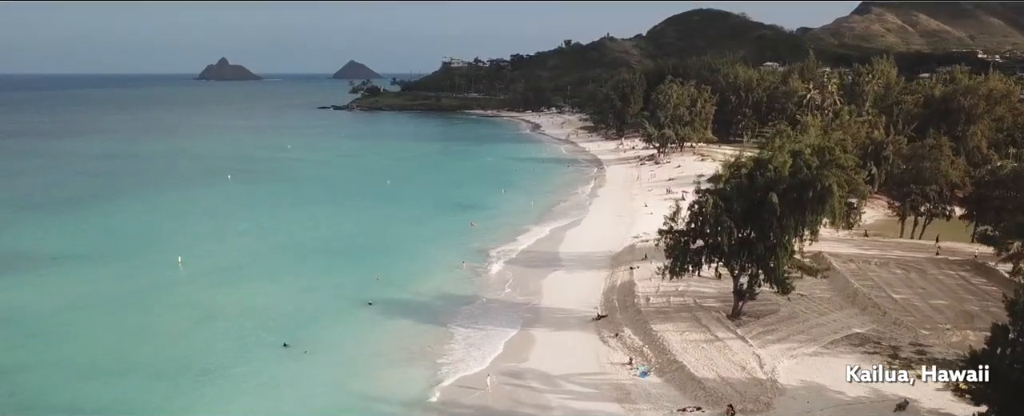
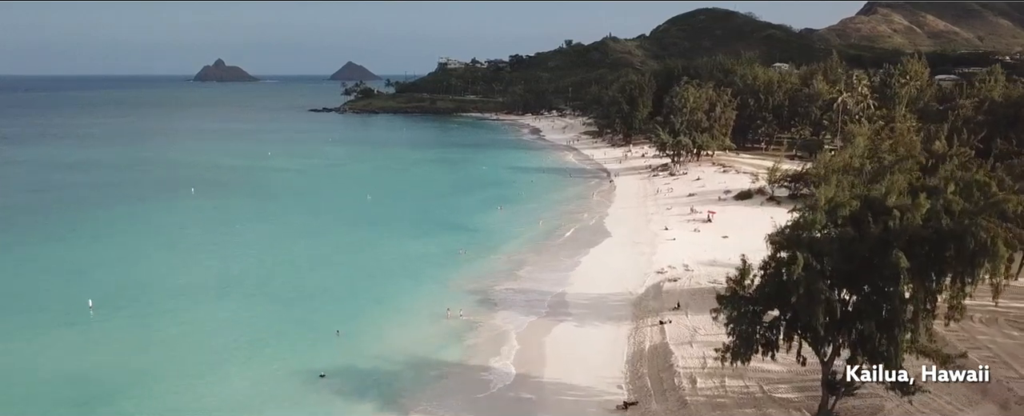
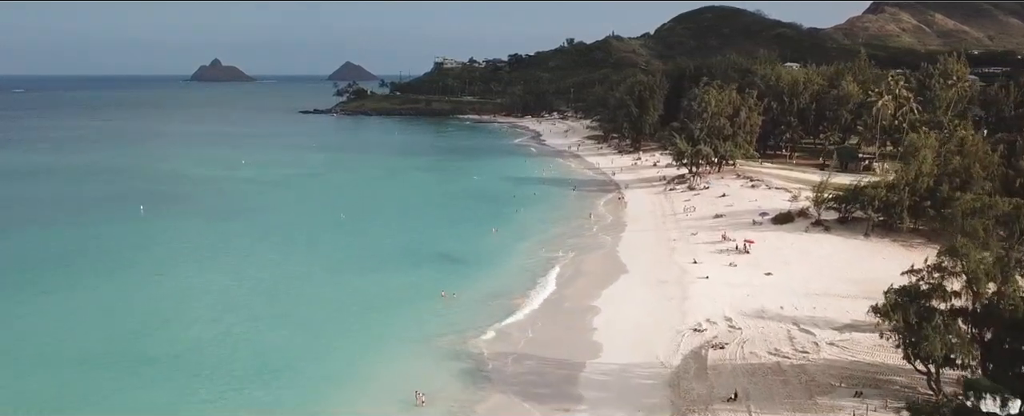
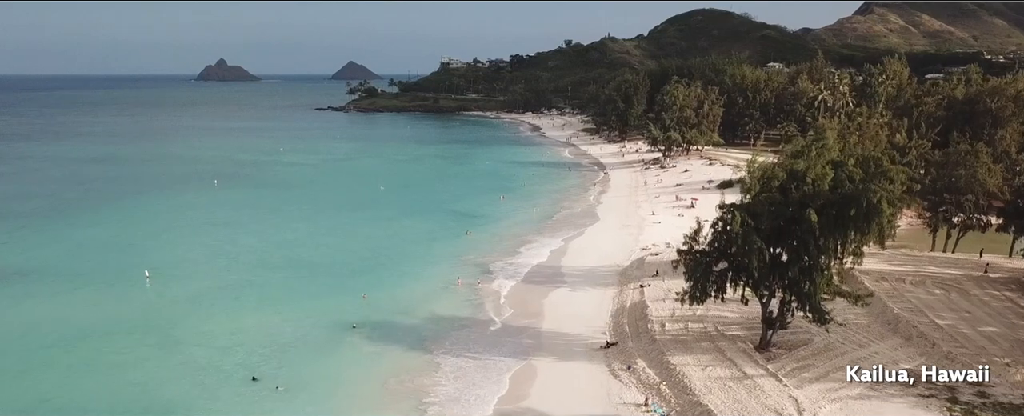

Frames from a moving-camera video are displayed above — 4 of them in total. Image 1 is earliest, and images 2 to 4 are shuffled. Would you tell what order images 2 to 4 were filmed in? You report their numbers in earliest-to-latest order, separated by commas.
4, 2, 3
